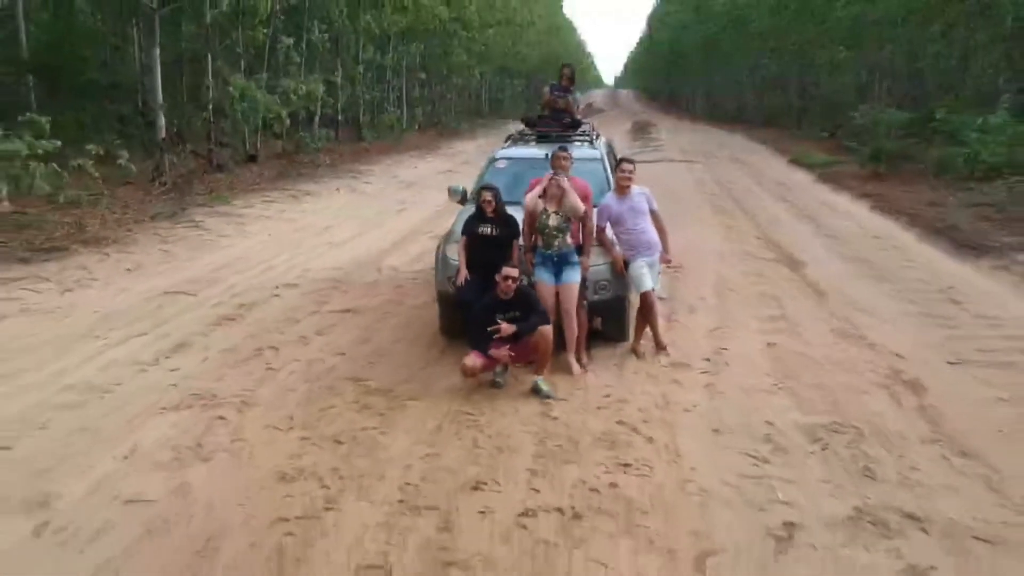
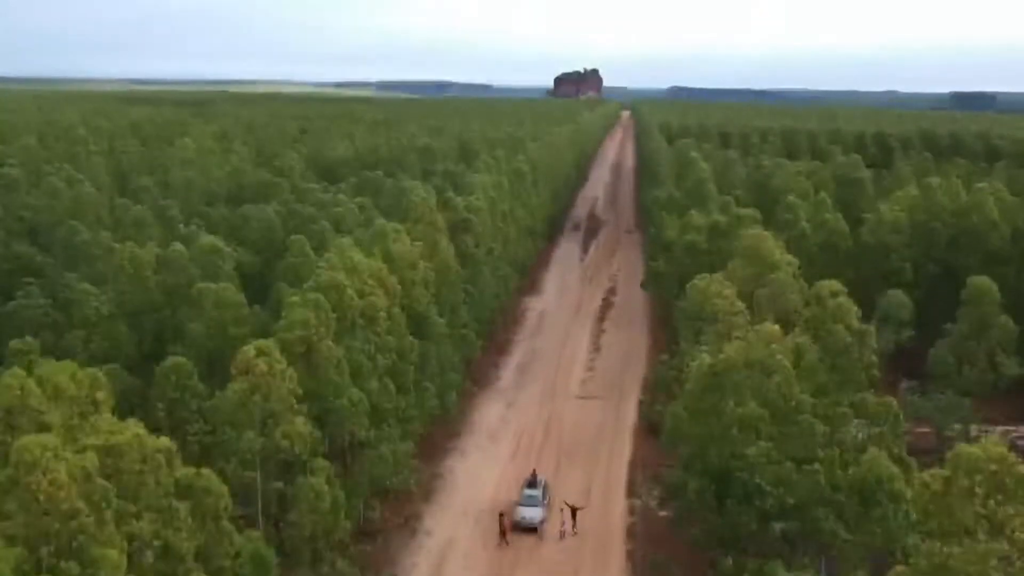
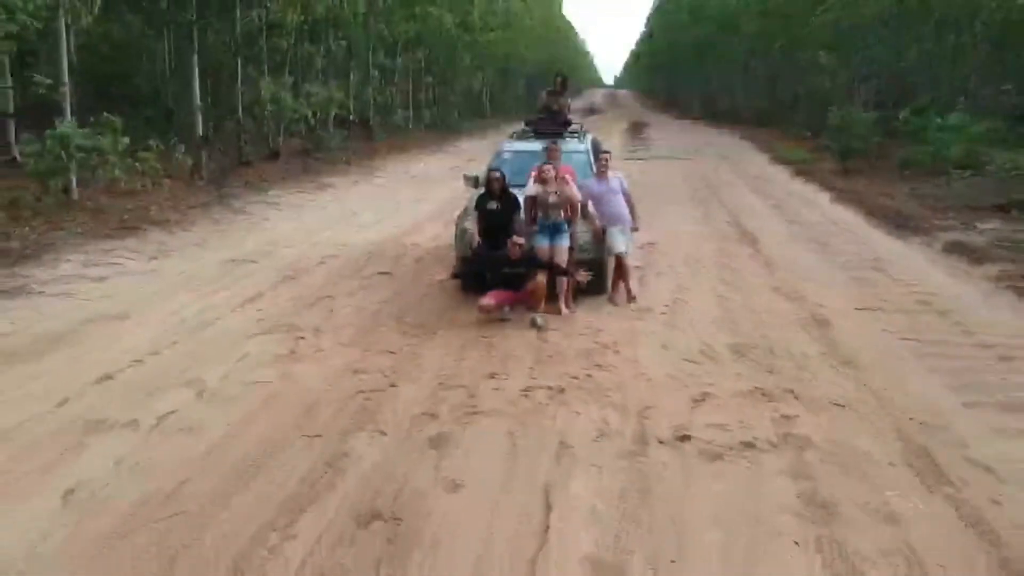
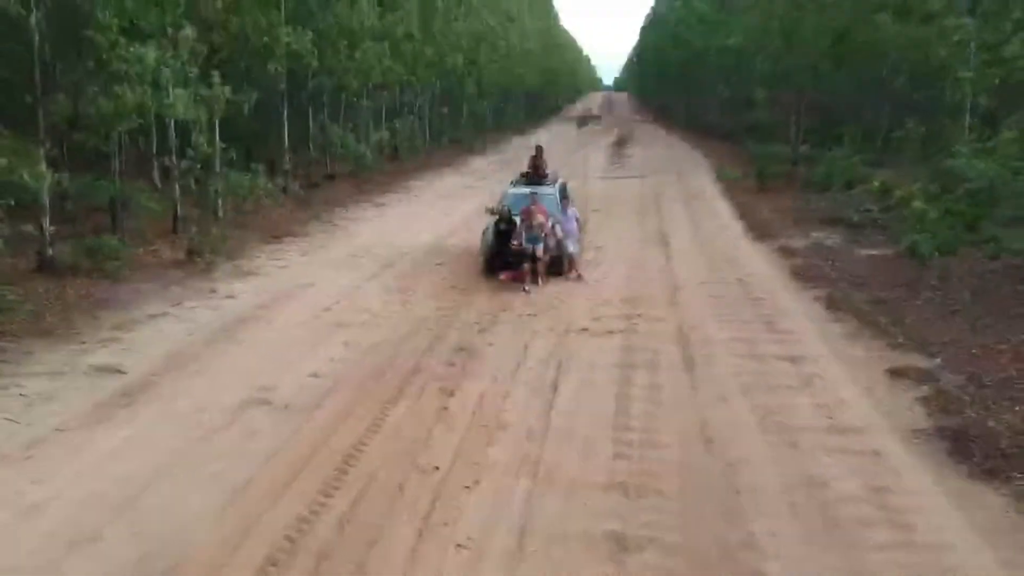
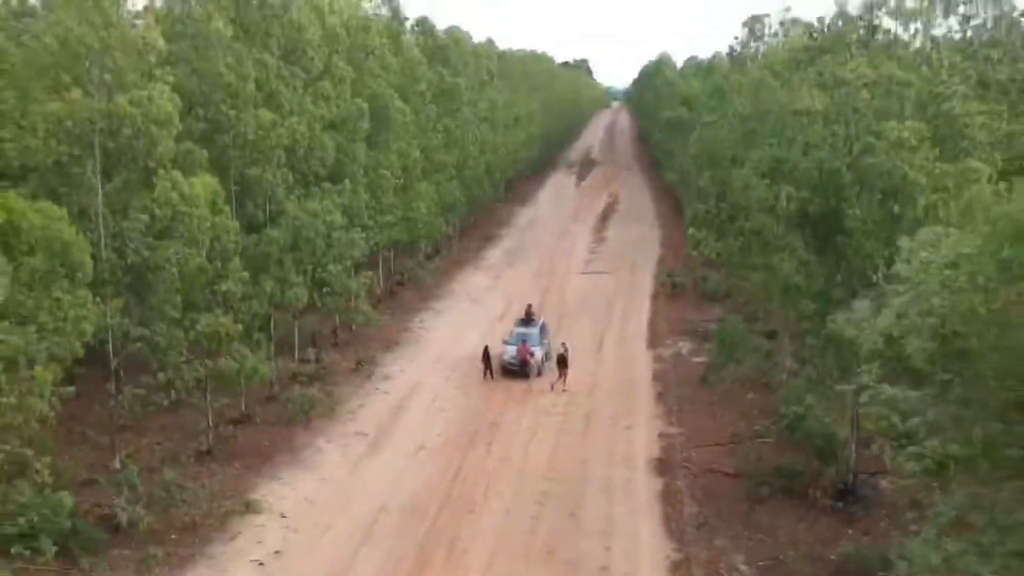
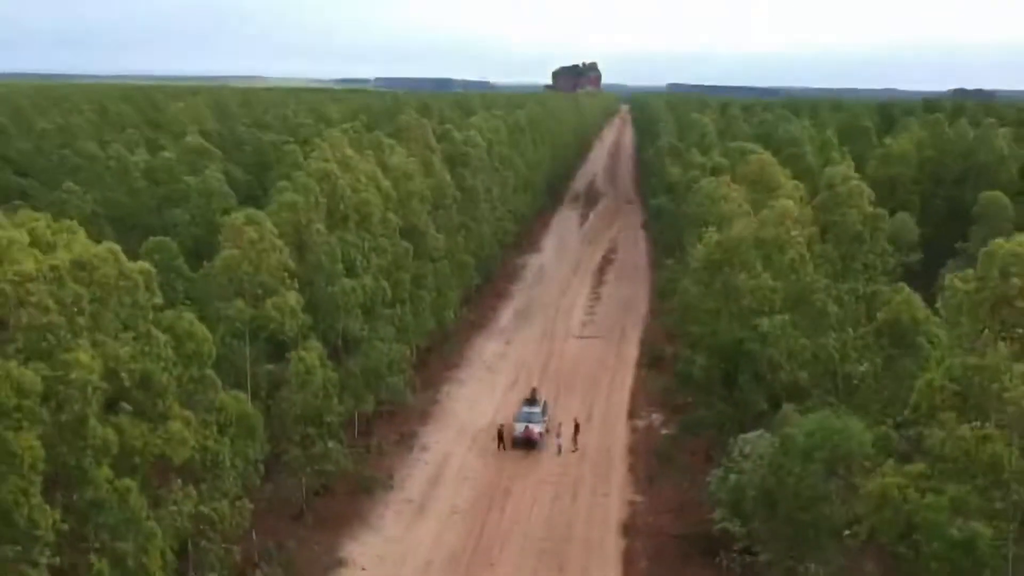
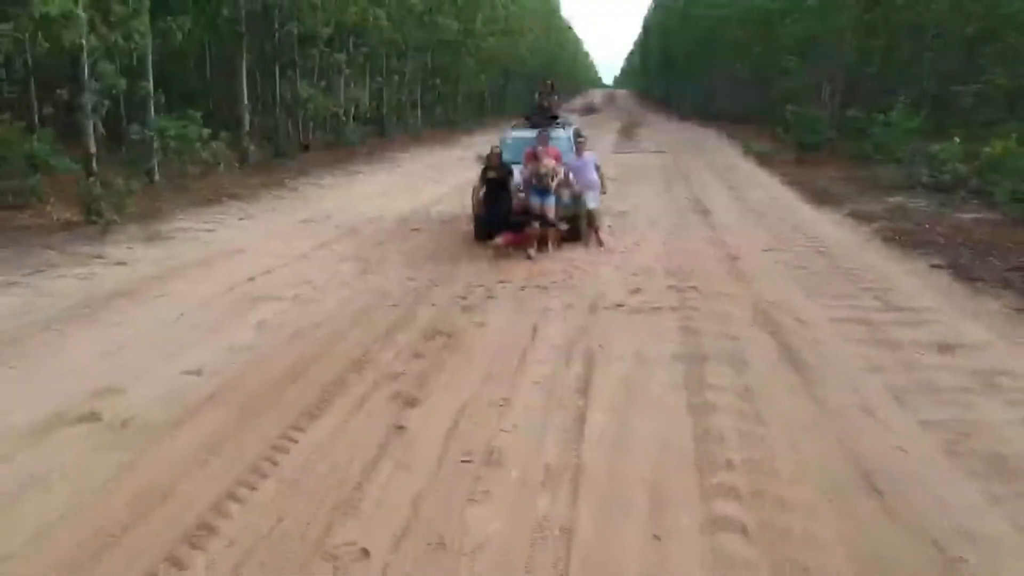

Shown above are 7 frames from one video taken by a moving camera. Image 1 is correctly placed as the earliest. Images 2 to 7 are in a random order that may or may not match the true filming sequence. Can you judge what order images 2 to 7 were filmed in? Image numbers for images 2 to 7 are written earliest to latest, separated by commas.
3, 7, 4, 5, 6, 2
